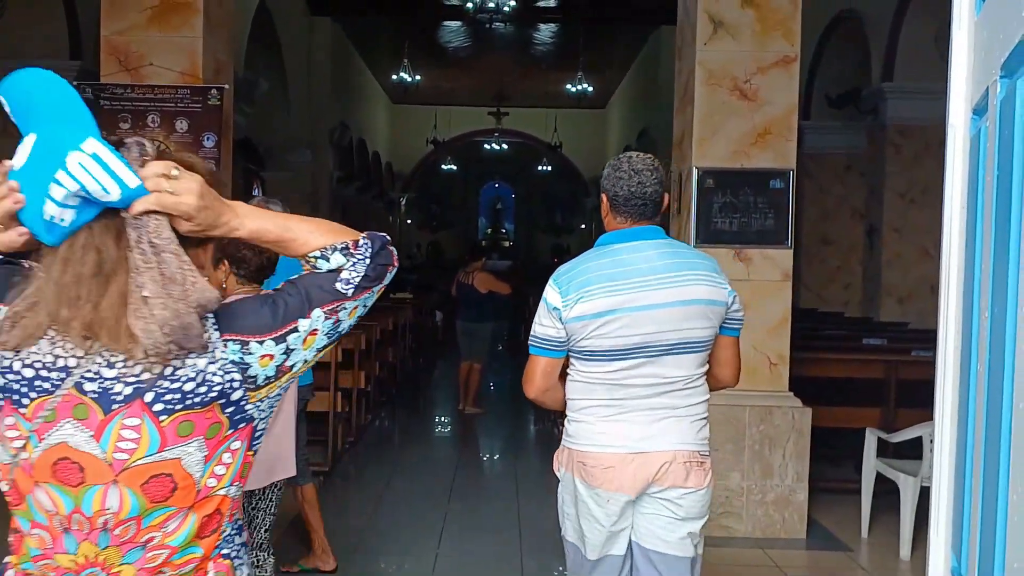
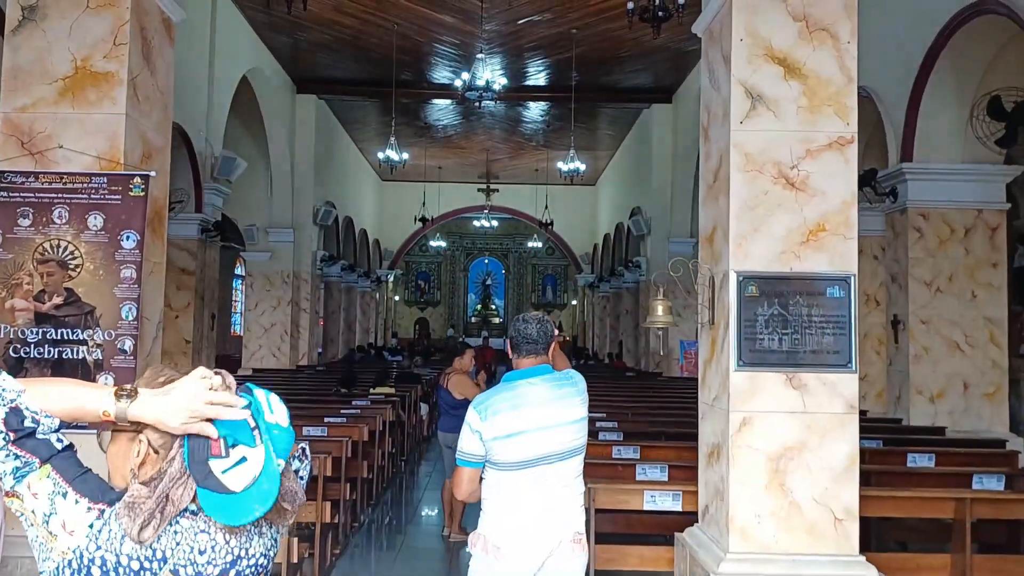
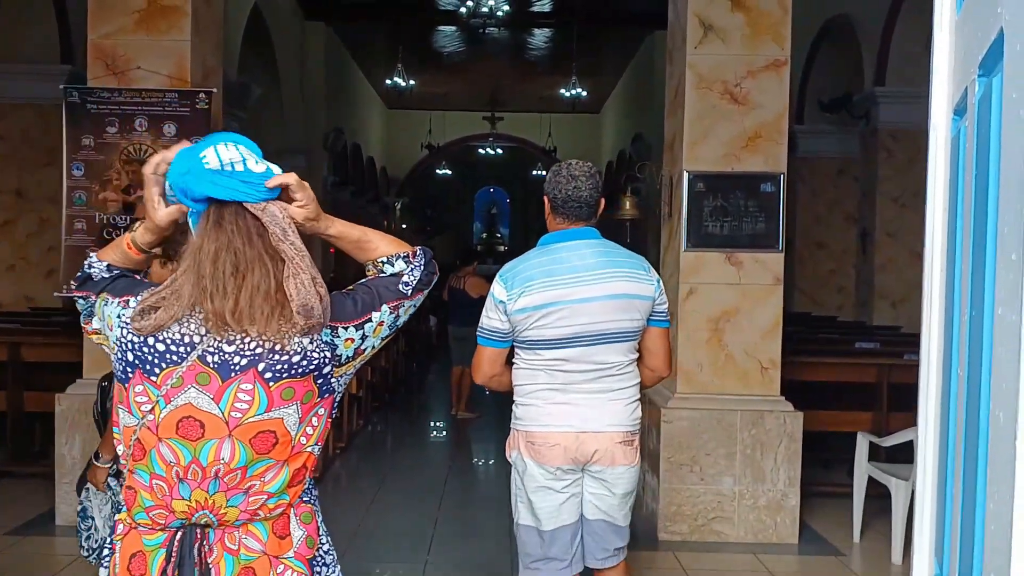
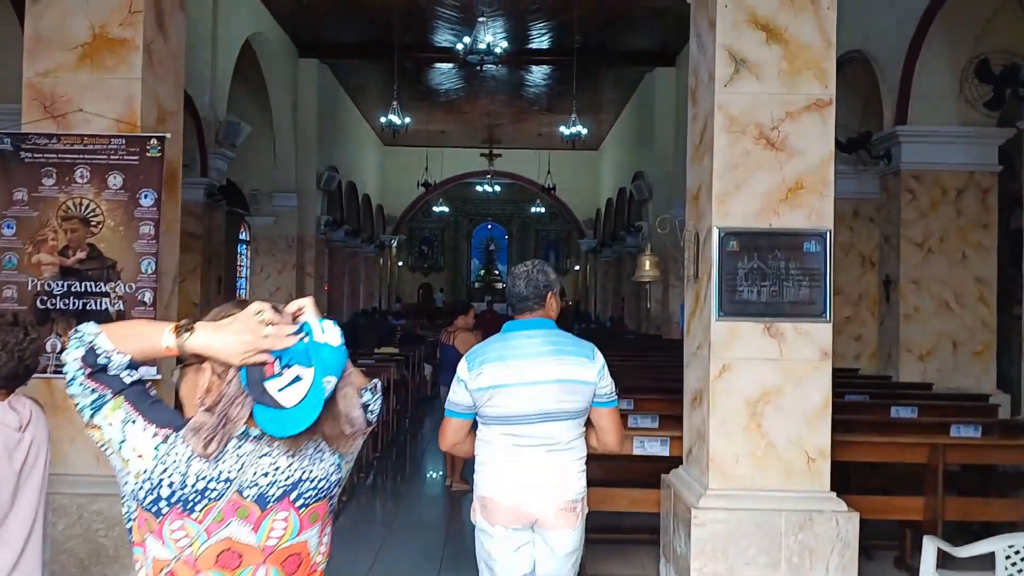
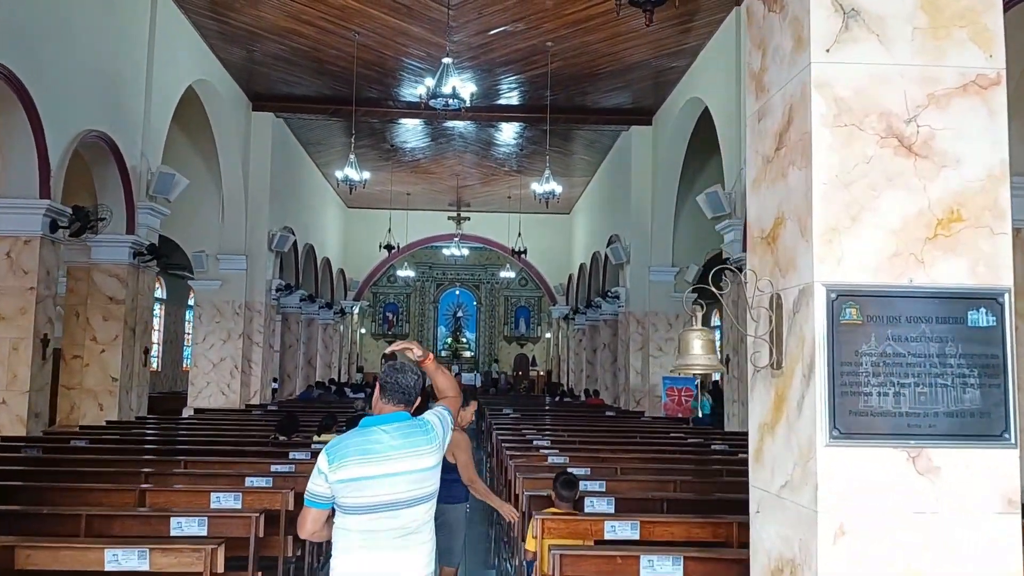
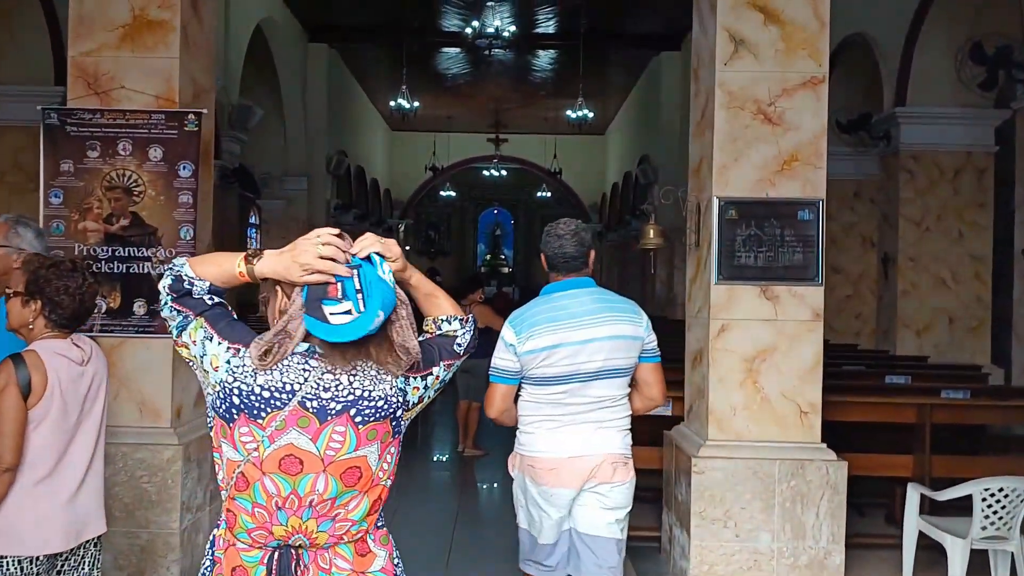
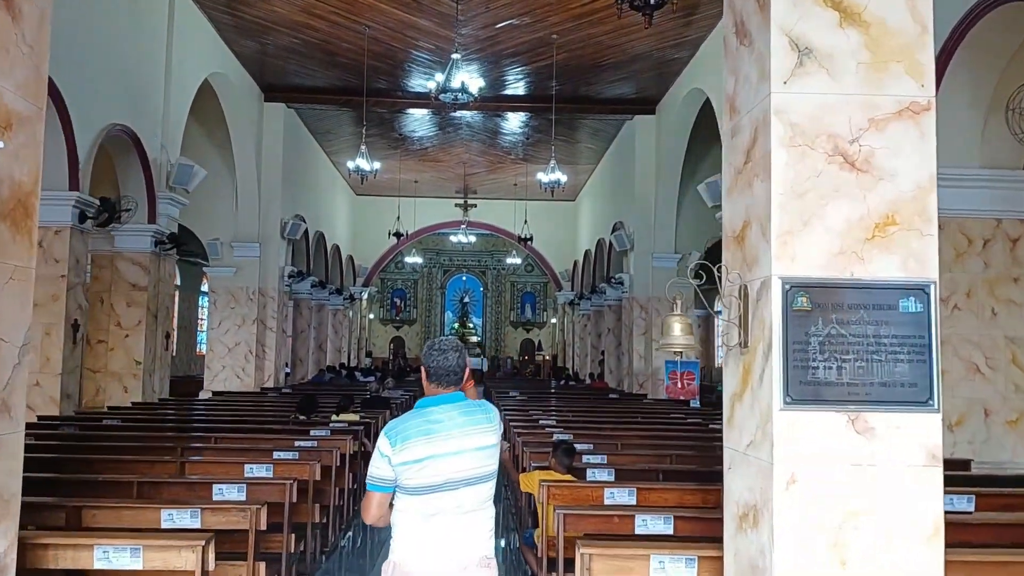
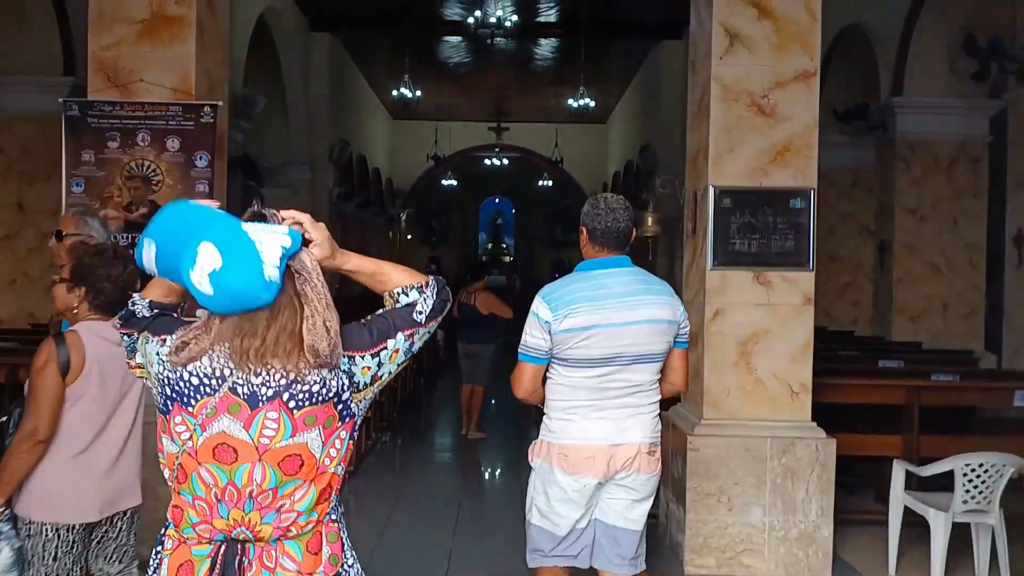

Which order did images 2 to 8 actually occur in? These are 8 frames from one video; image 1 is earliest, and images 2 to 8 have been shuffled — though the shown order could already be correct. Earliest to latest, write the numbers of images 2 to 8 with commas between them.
3, 8, 6, 4, 2, 7, 5
